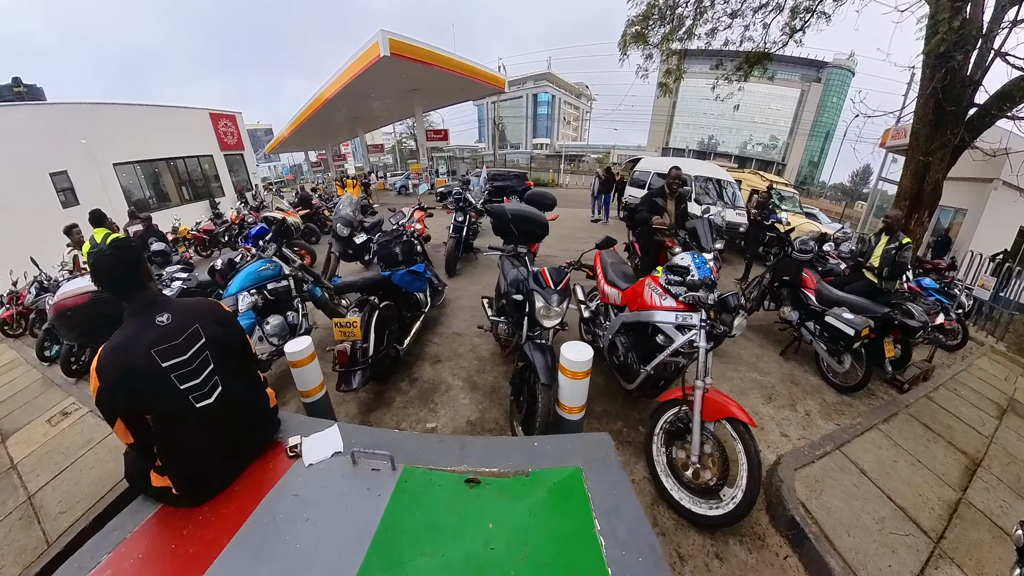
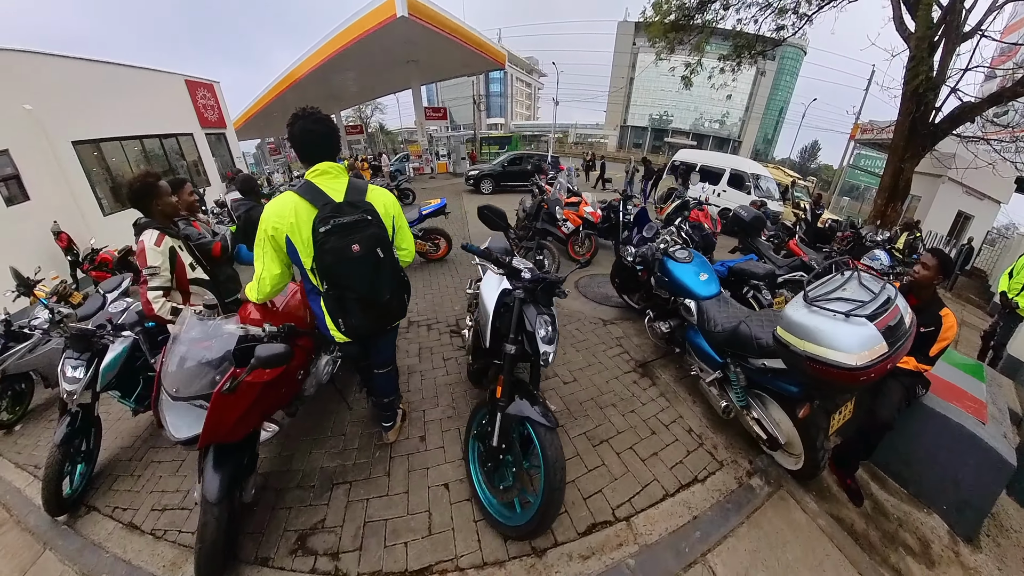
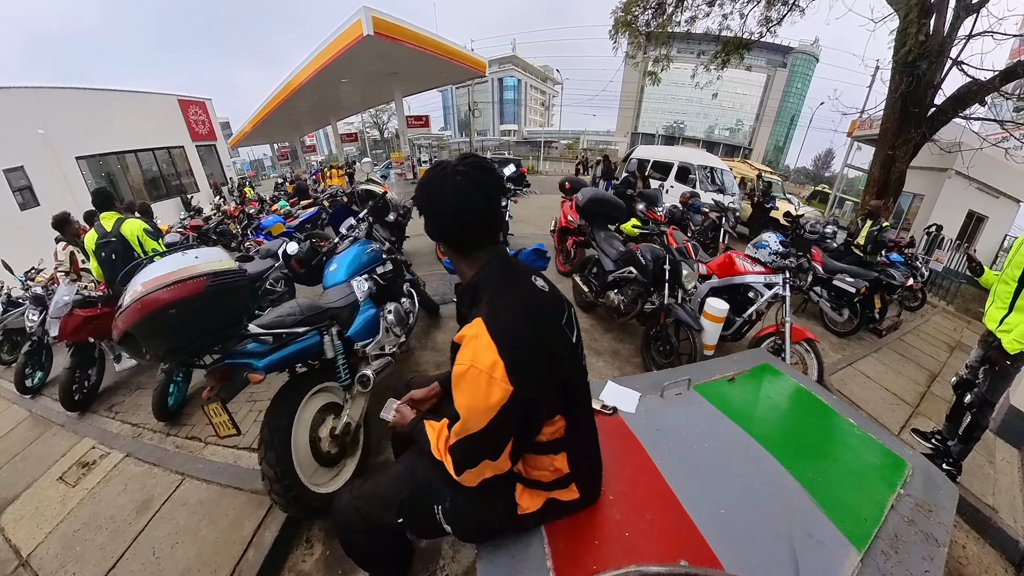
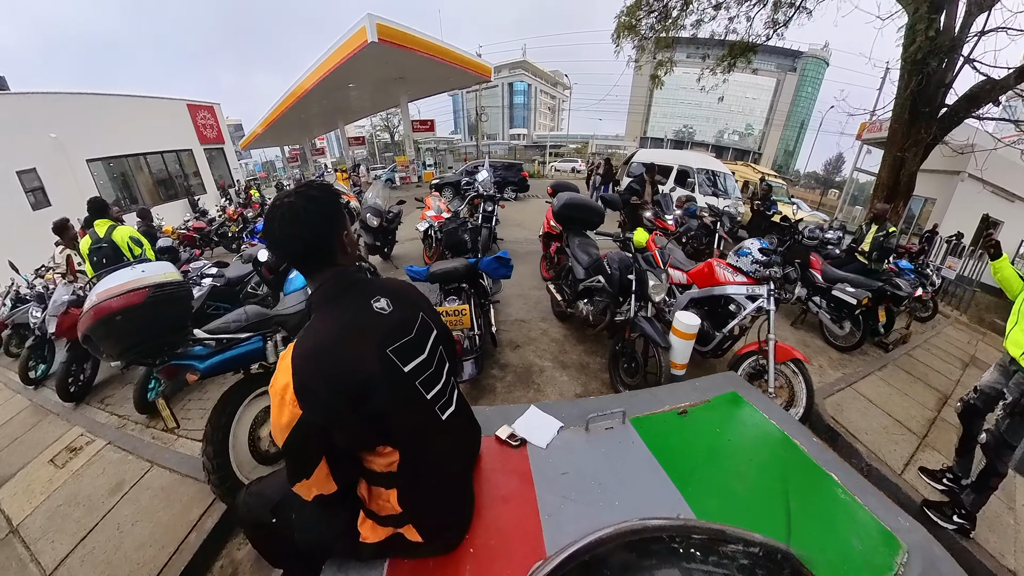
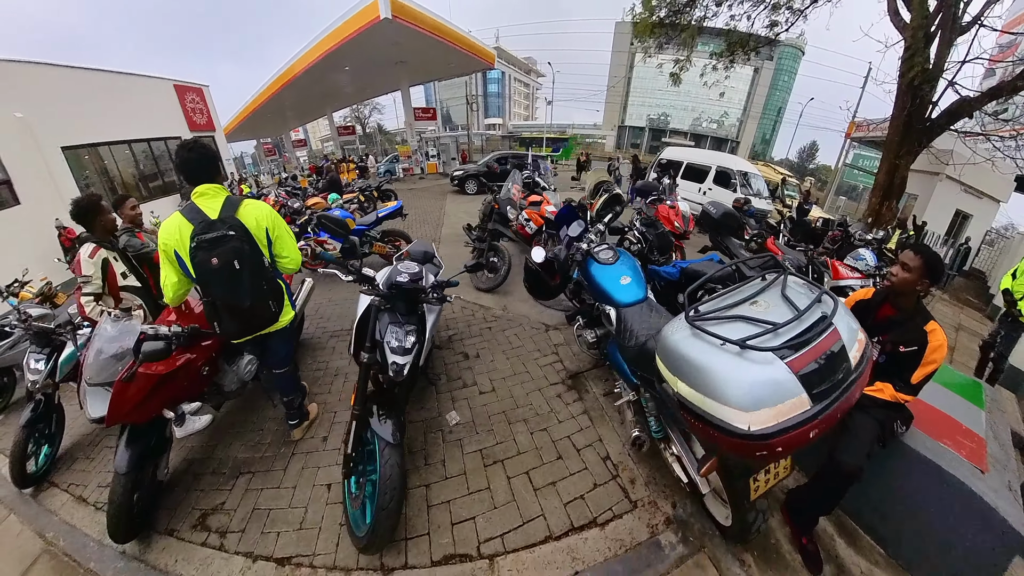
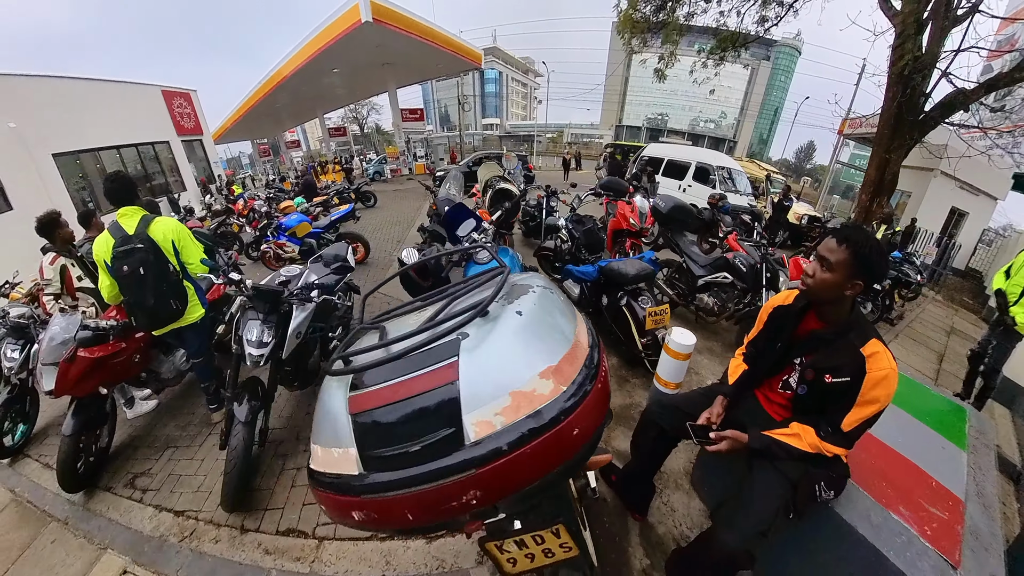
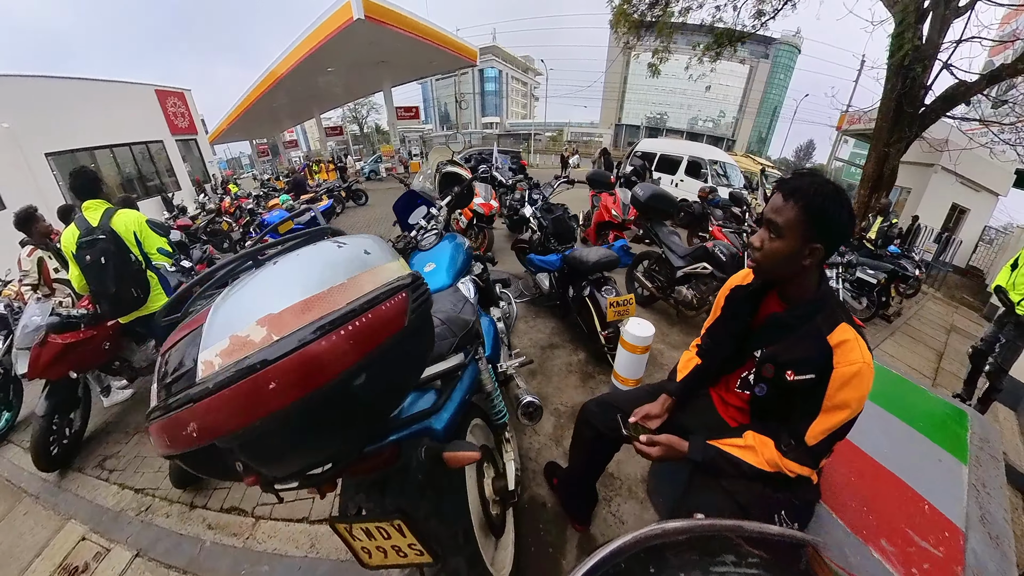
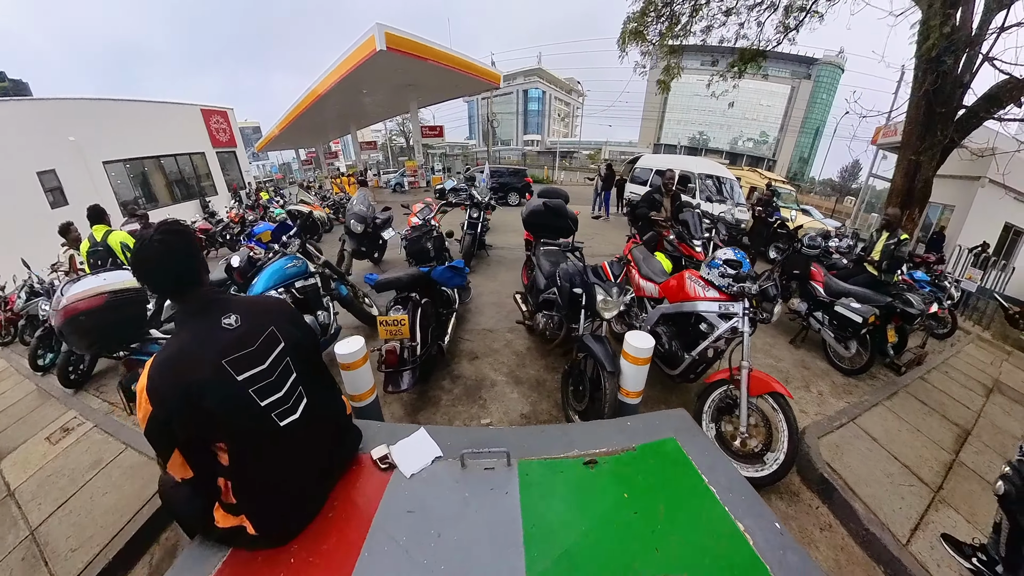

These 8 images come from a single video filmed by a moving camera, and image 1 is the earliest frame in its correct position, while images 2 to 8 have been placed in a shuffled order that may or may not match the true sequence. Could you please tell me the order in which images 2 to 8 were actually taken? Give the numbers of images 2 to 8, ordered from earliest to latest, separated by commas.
8, 4, 3, 7, 6, 5, 2
